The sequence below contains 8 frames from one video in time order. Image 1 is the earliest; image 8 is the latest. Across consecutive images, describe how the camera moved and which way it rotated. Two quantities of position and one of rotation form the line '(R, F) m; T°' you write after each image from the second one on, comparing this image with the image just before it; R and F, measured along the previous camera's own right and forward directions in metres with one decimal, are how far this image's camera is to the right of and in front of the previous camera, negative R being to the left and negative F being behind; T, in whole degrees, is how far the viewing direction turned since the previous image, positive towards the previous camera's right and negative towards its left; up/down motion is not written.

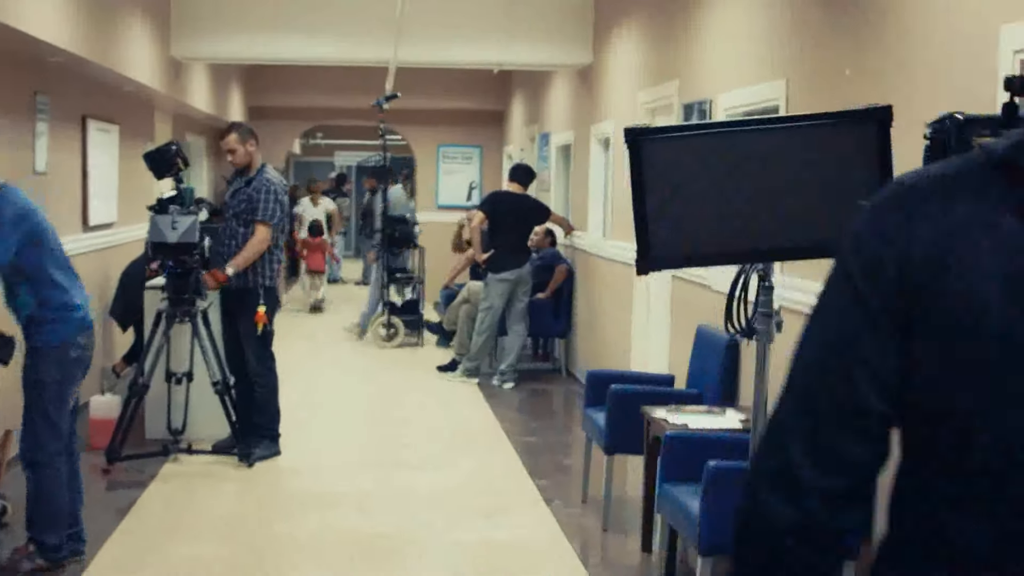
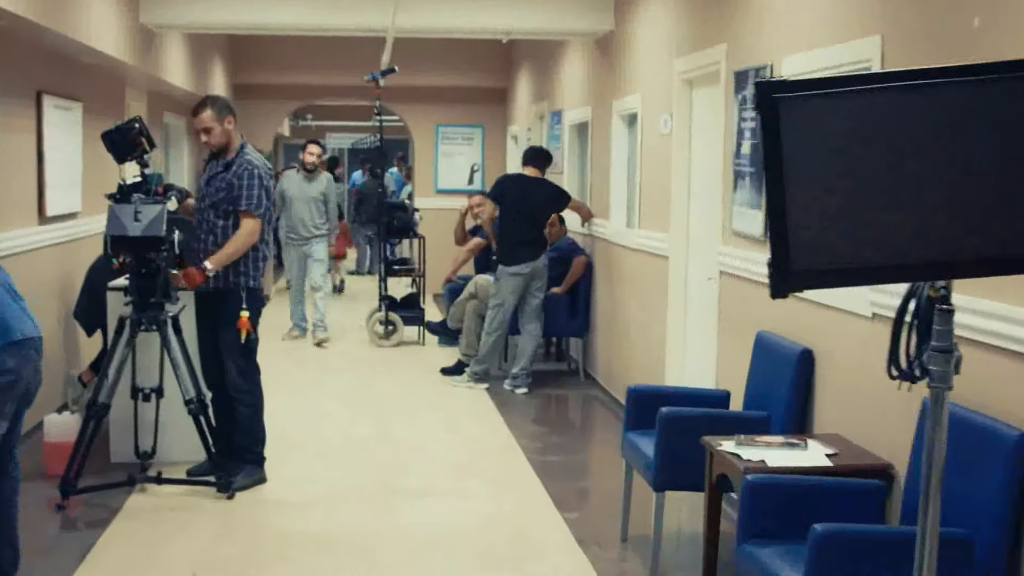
(-0.1, +0.8) m; 0°
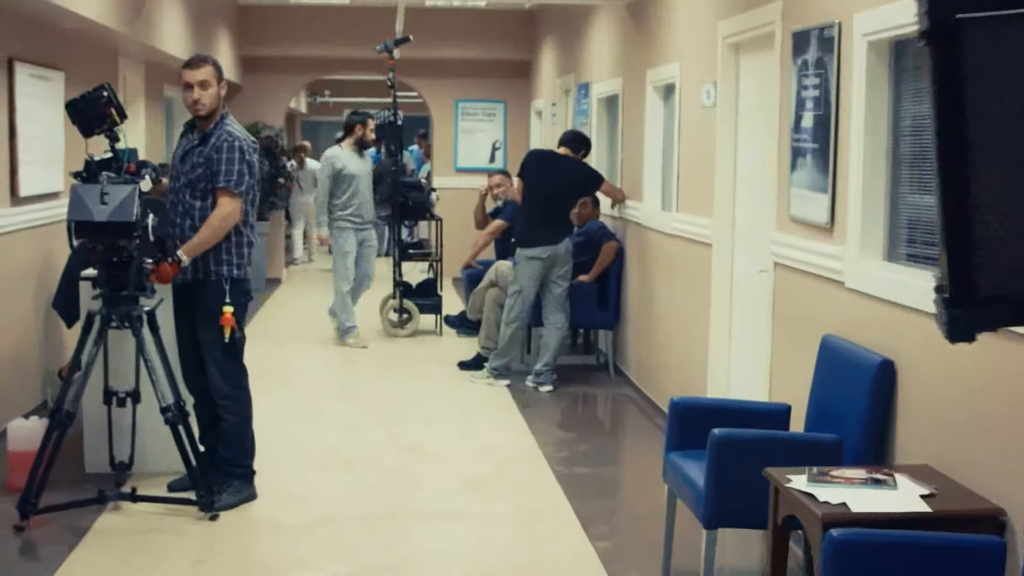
(0.0, +0.6) m; -1°
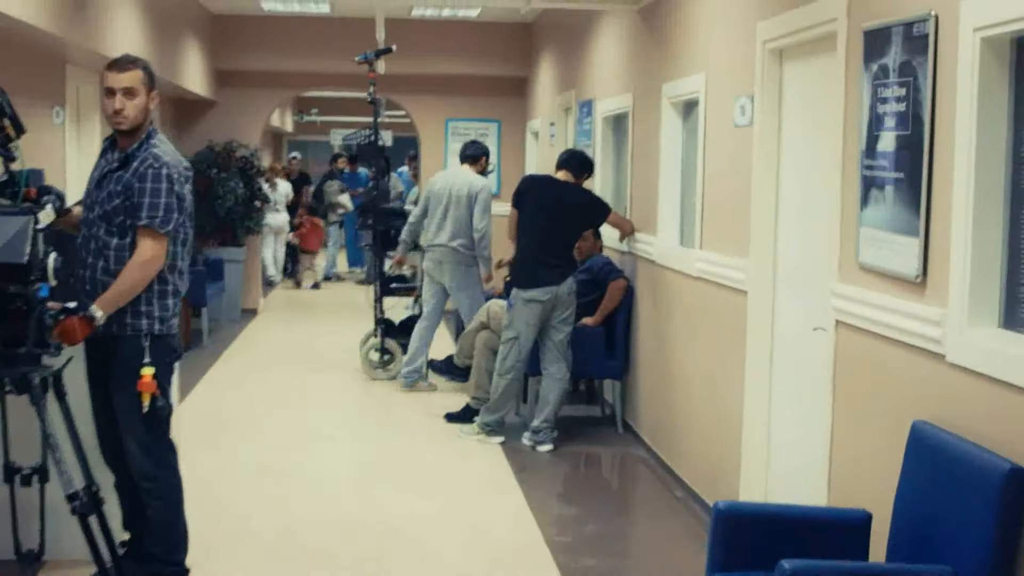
(0.0, +0.9) m; 0°
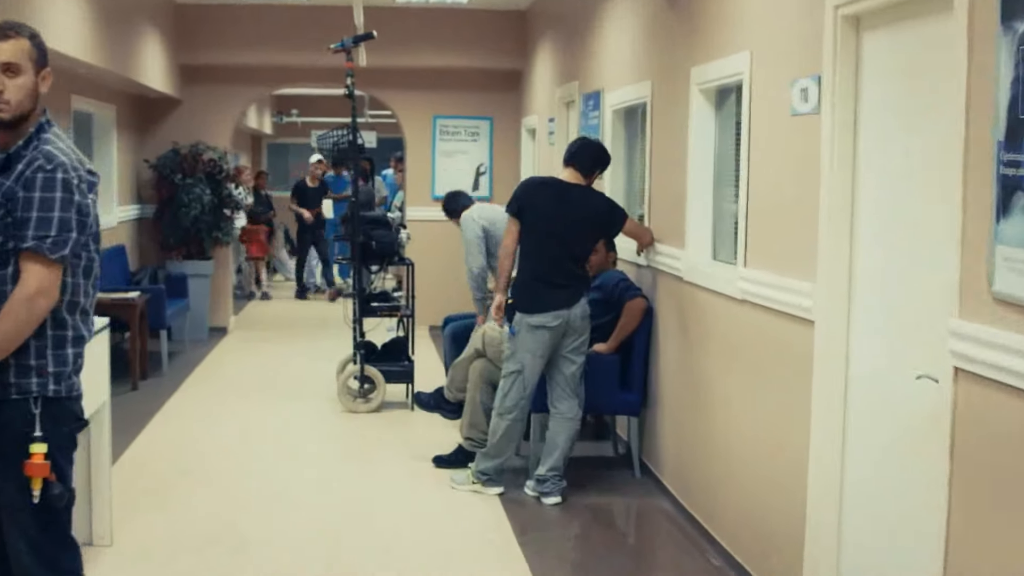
(0.0, +0.9) m; 0°
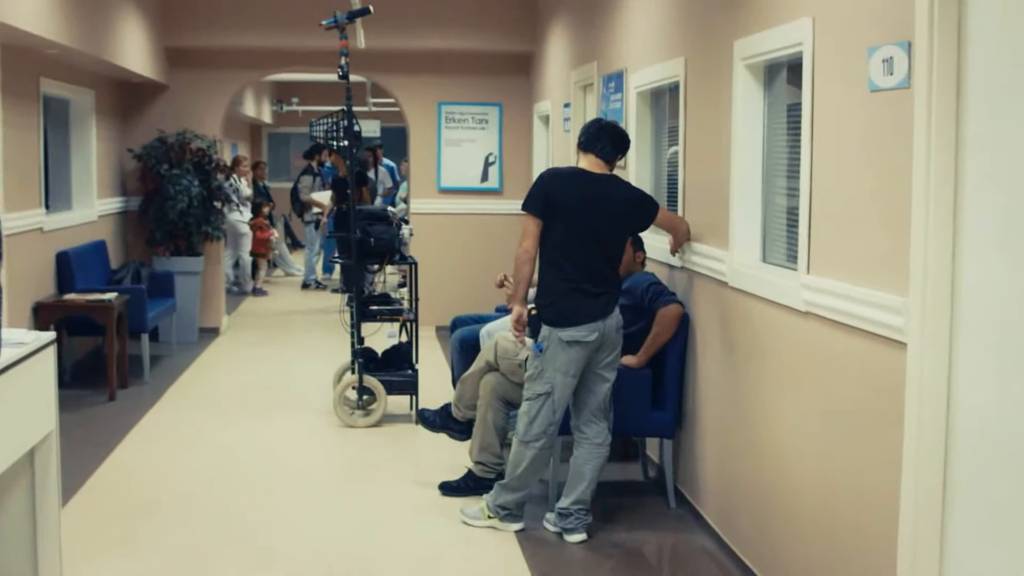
(0.0, +0.6) m; 0°
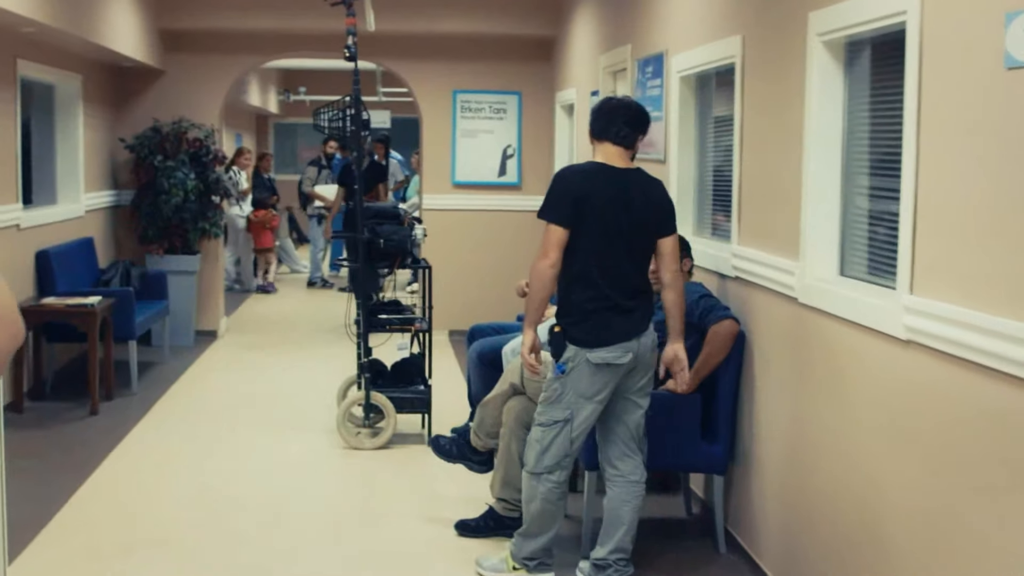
(-0.1, +0.6) m; 0°
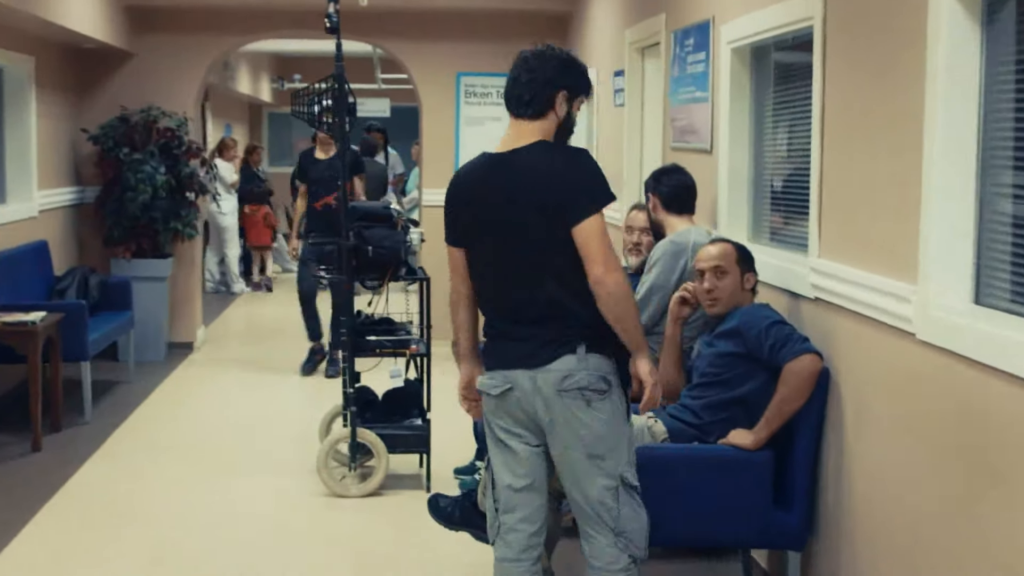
(0.0, +0.9) m; 0°
